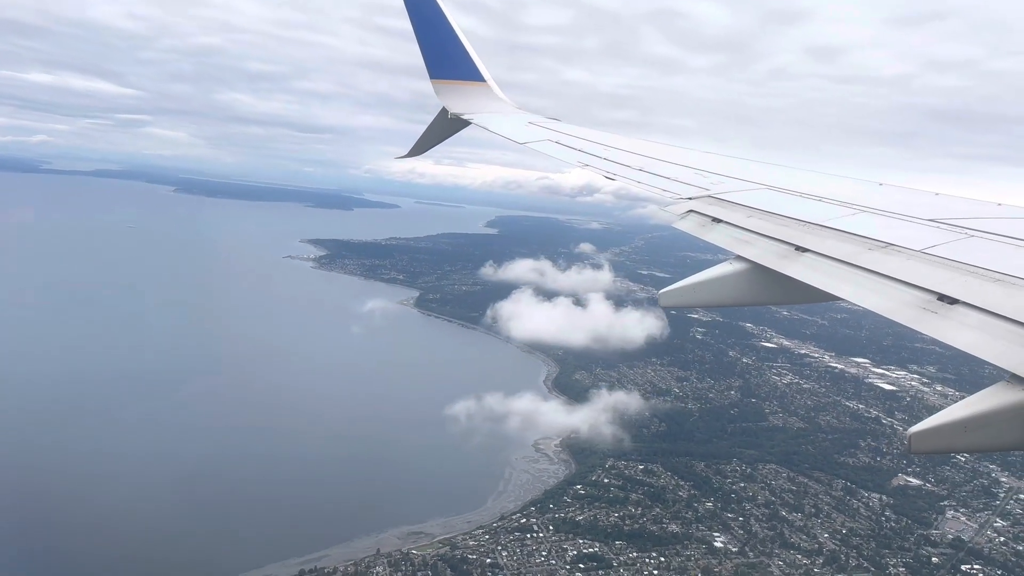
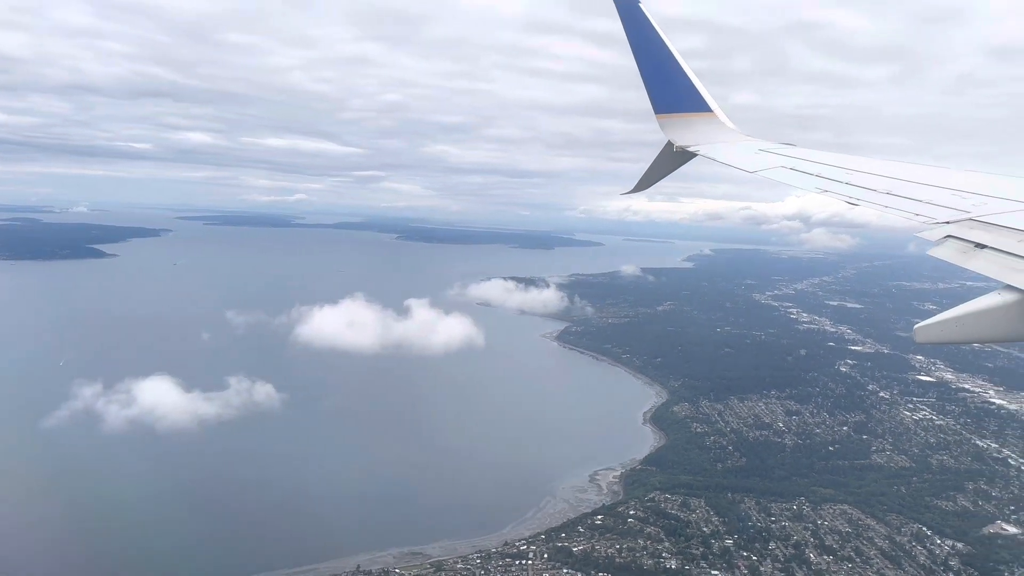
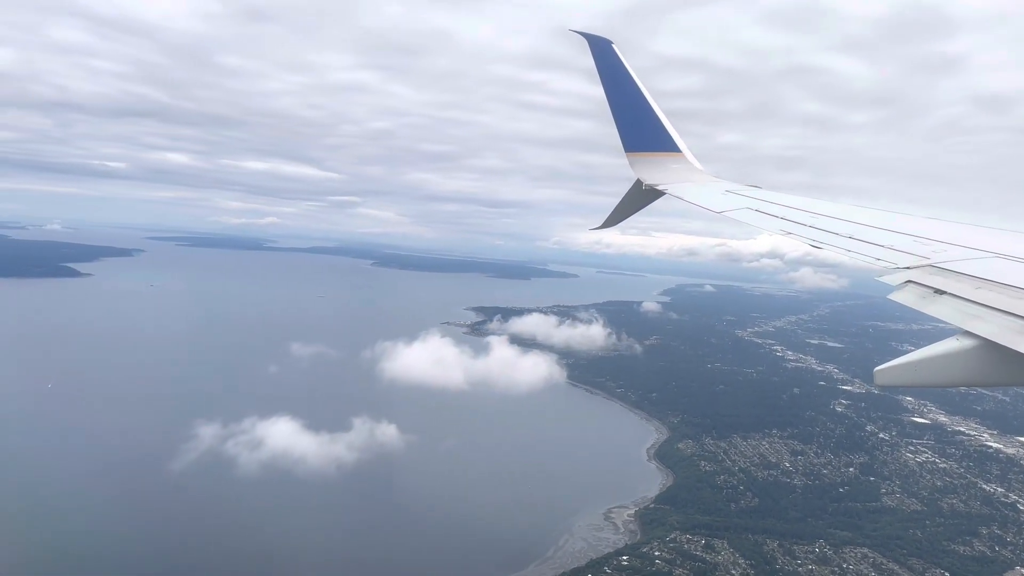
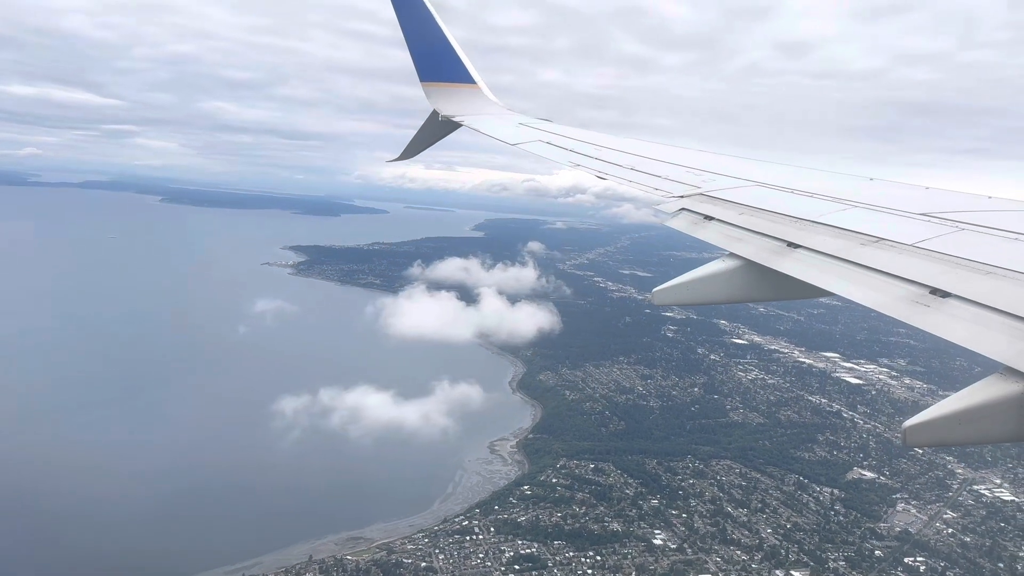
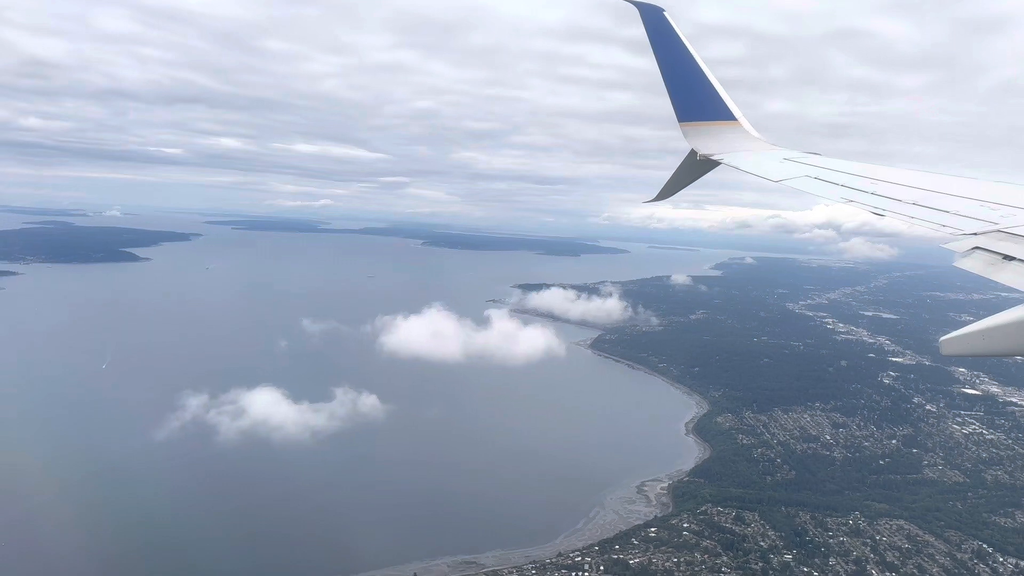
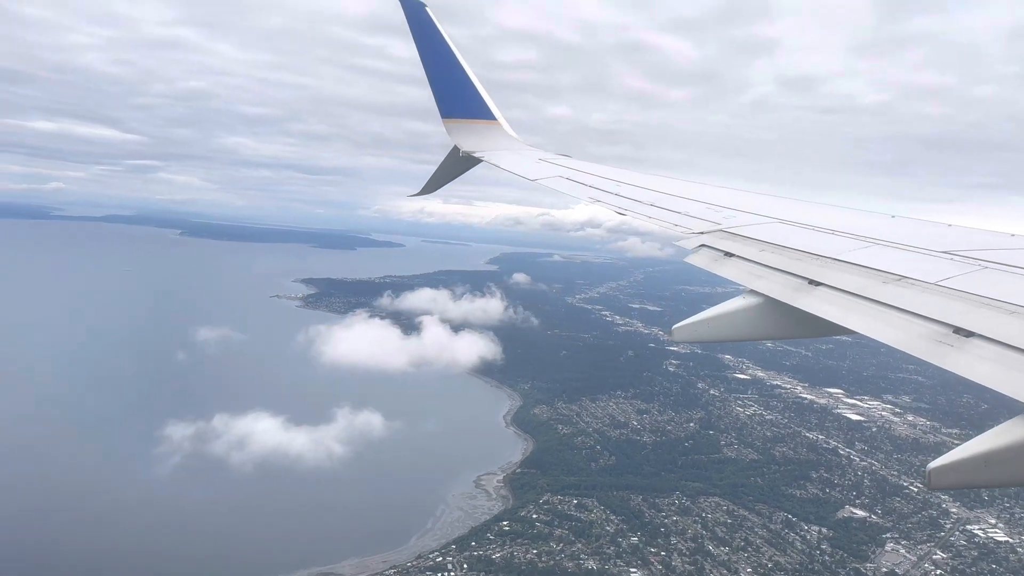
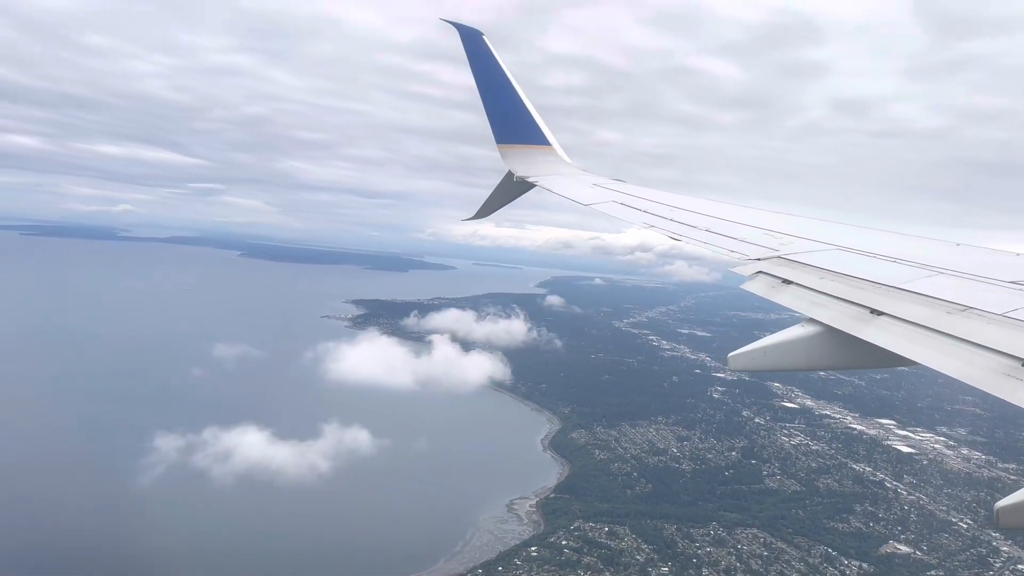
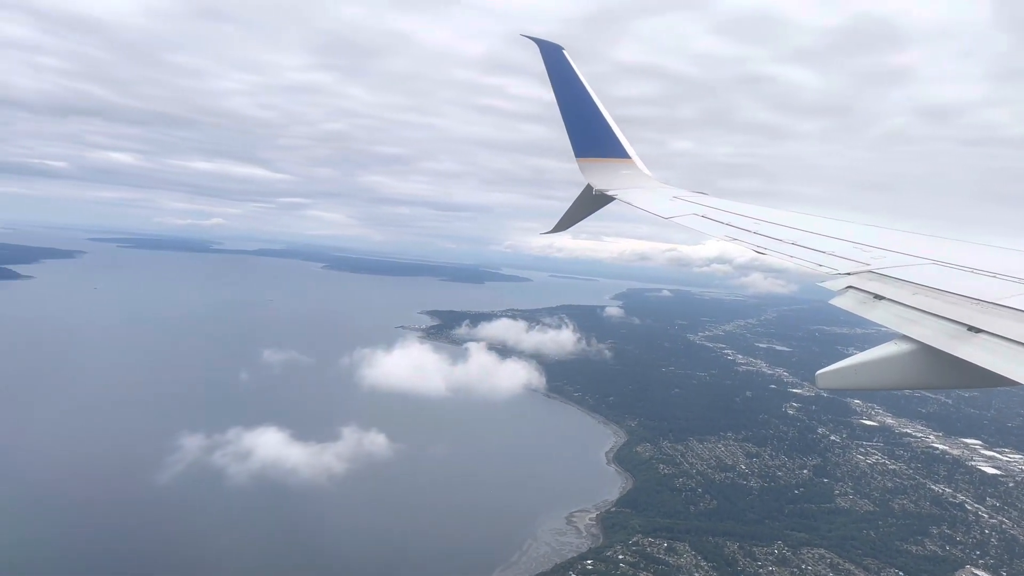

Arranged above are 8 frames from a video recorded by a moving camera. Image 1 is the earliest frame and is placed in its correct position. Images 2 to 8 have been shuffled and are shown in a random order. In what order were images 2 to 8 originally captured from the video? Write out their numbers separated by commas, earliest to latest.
4, 6, 7, 8, 3, 5, 2
